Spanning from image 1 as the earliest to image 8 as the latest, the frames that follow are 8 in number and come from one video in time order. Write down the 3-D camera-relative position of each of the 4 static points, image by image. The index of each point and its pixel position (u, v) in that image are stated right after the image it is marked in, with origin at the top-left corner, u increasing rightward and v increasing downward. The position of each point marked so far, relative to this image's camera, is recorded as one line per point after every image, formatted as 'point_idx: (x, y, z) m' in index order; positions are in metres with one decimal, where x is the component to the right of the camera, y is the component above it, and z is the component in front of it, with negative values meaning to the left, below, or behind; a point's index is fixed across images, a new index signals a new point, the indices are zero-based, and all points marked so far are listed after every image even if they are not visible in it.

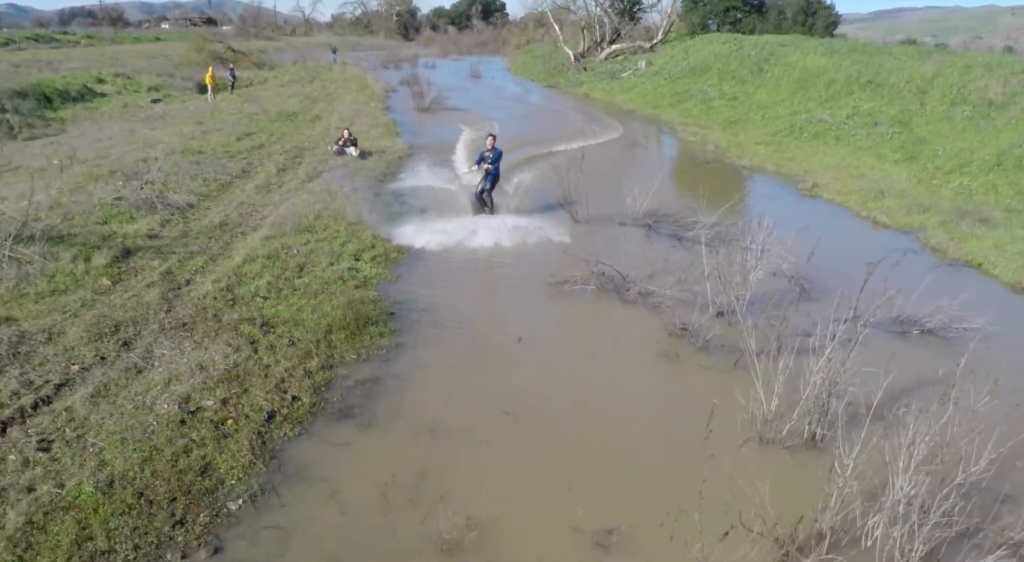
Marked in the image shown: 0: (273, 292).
0: (-2.6, -0.2, +8.5) m
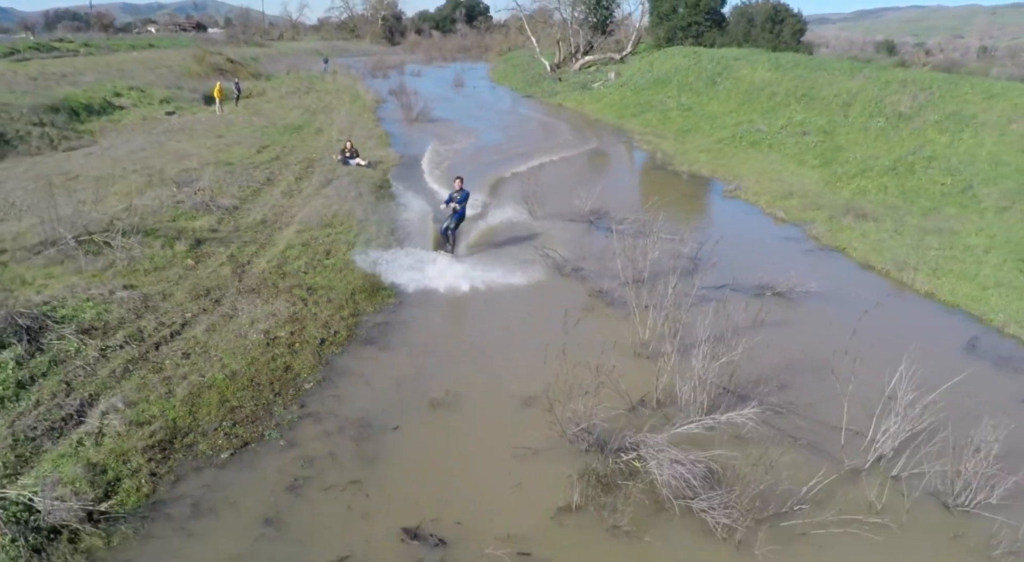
0: (-3.0, +0.1, +11.8) m
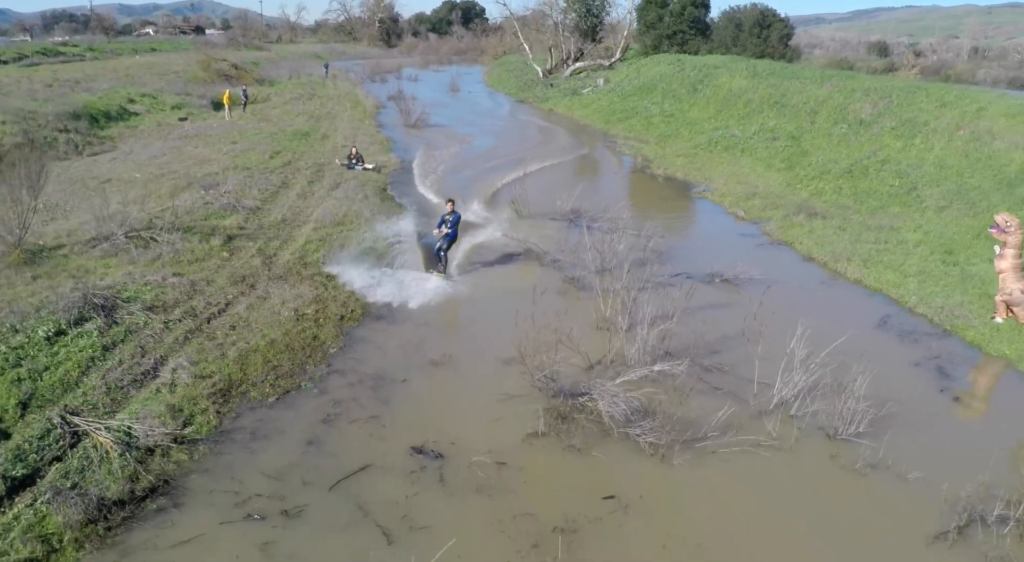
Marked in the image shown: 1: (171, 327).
0: (-3.2, +0.3, +13.8) m
1: (-4.7, -0.6, +10.9) m
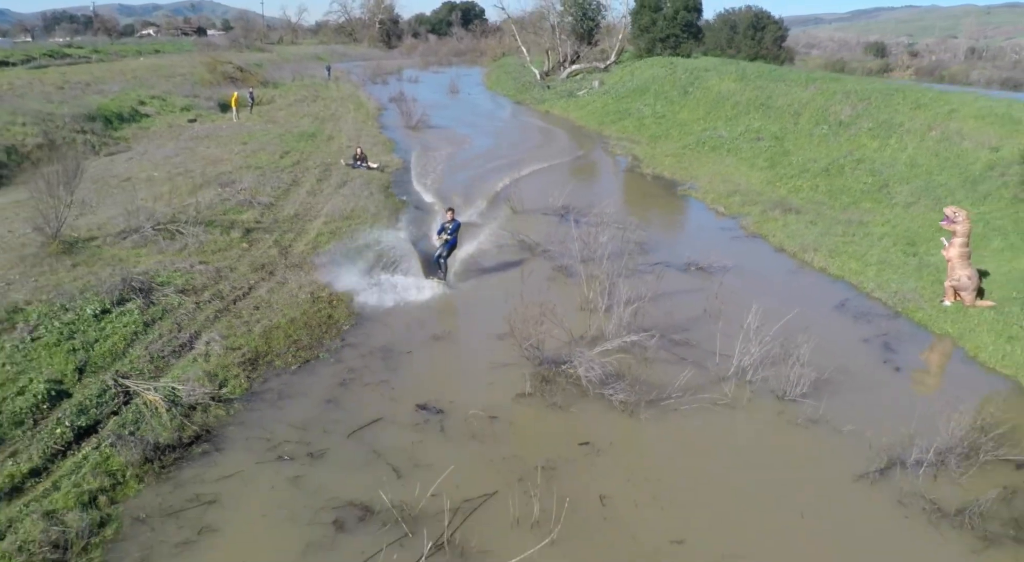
0: (-3.4, +0.5, +15.2) m
1: (-4.8, -0.4, +12.2) m
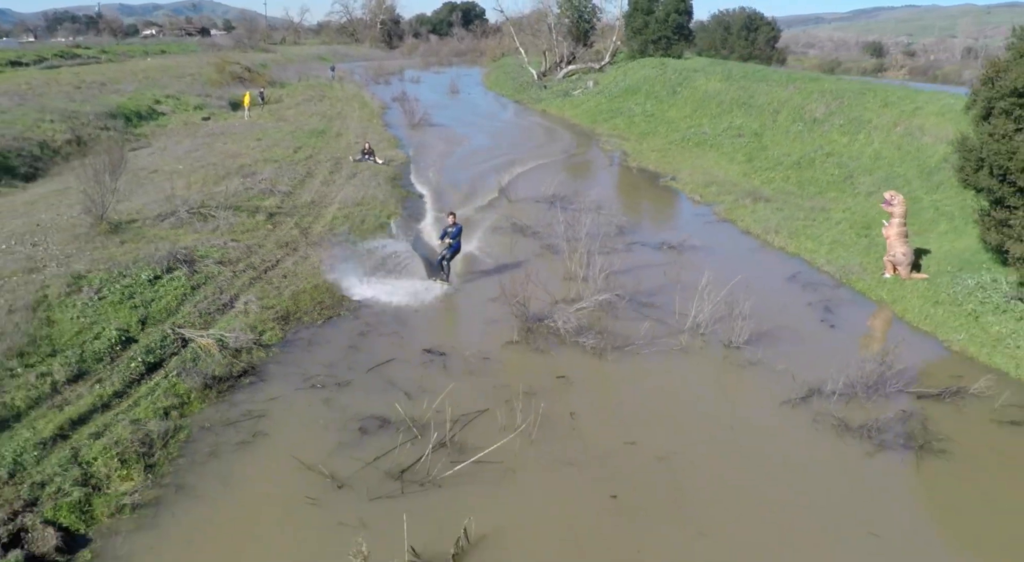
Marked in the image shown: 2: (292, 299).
0: (-3.5, +1.1, +17.2) m
1: (-5.0, +0.1, +14.2) m
2: (-3.7, -0.3, +13.2) m
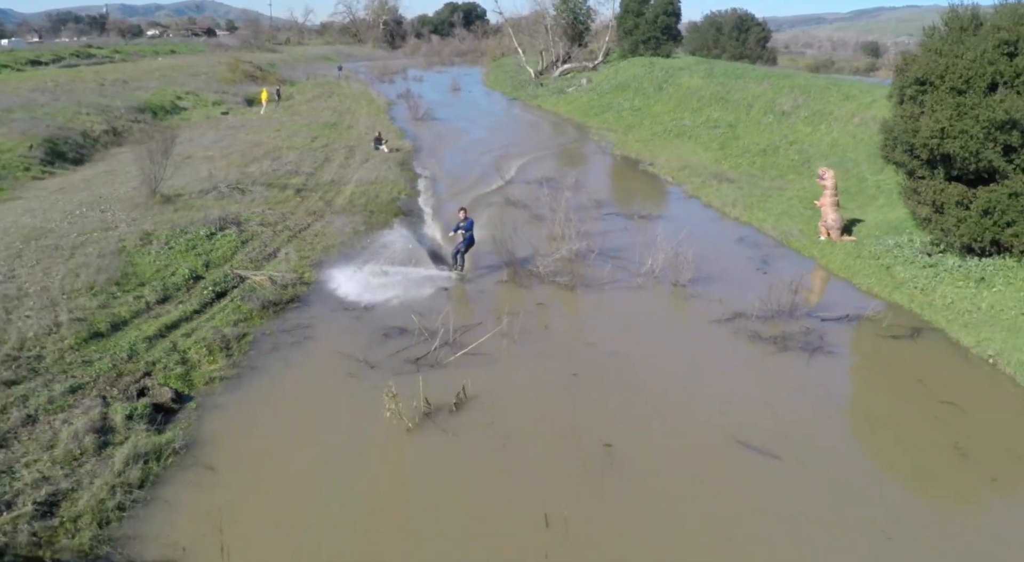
0: (-3.7, +2.0, +20.2) m
1: (-5.1, +1.0, +17.2) m
2: (-3.9, +0.6, +16.2) m
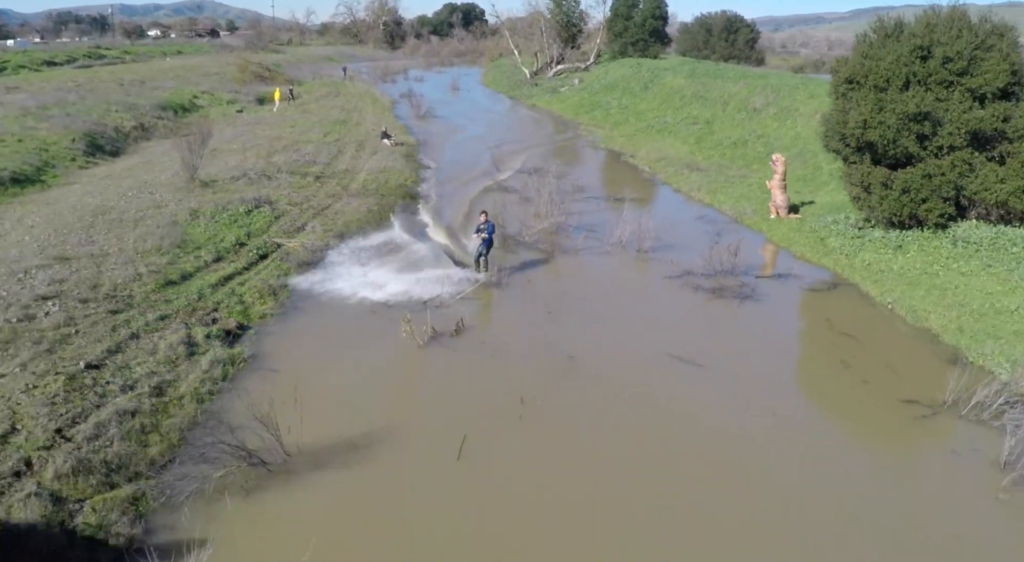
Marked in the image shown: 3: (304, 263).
0: (-3.9, +2.8, +23.2) m
1: (-5.4, +1.8, +20.2) m
2: (-4.1, +1.4, +19.2) m
3: (-4.4, +0.4, +16.5) m
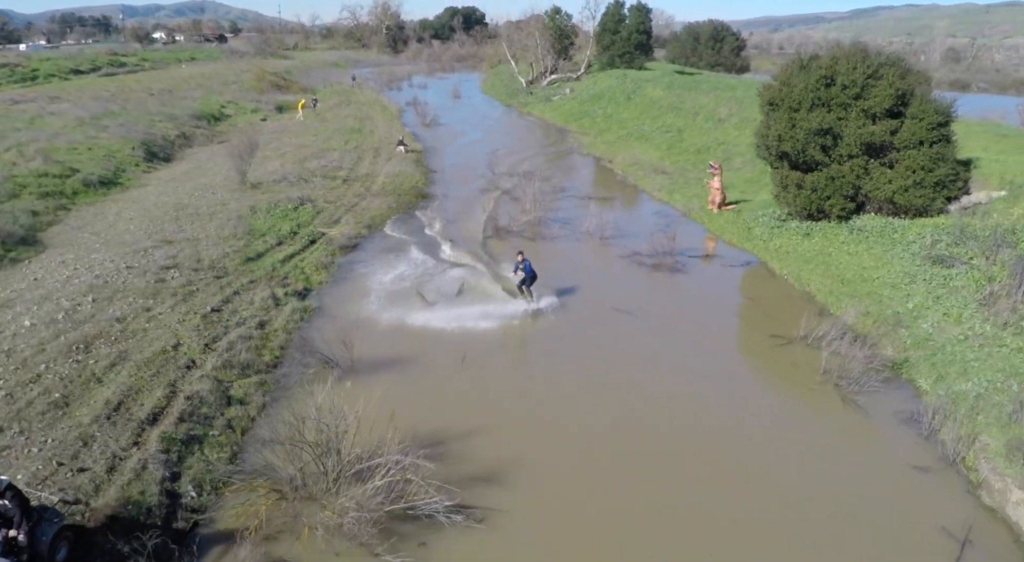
0: (-4.2, +3.4, +28.4) m
1: (-5.6, +2.4, +25.4) m
2: (-4.4, +2.0, +24.4) m
3: (-4.7, +1.0, +21.8) m
